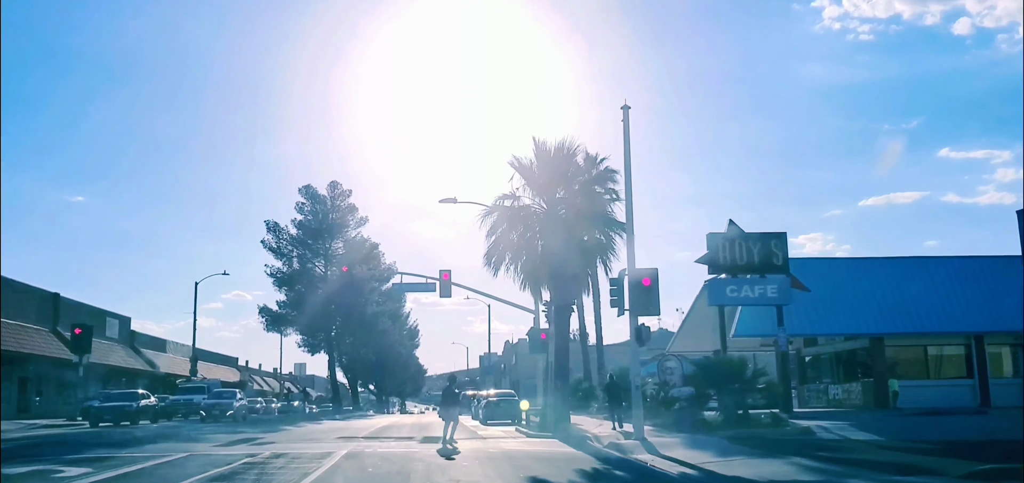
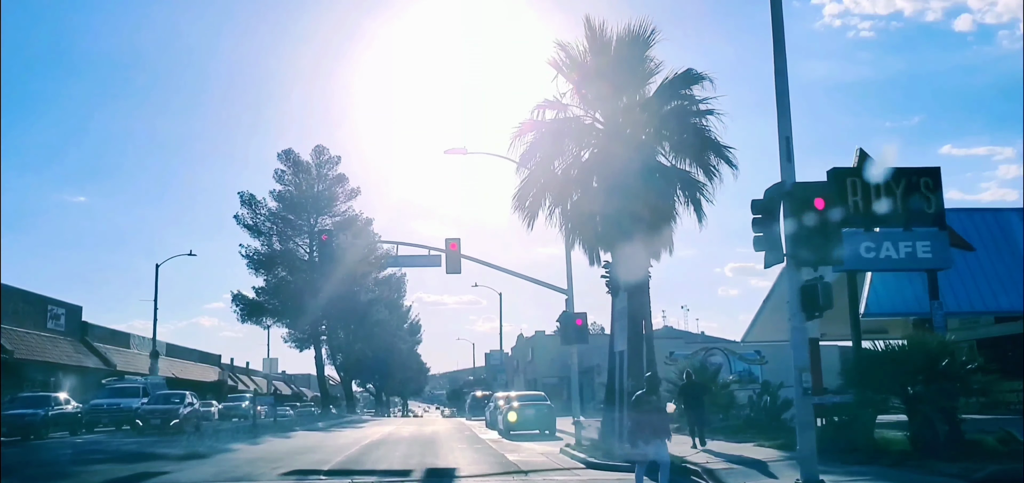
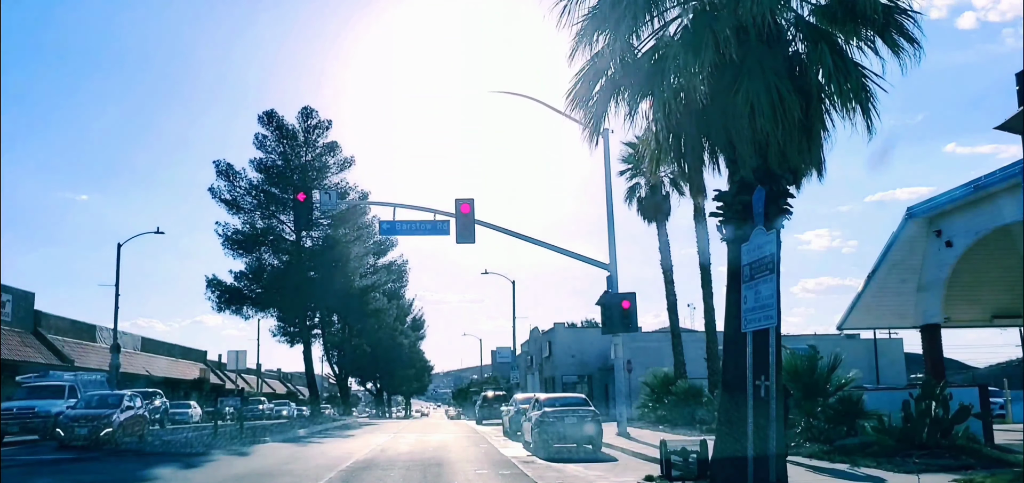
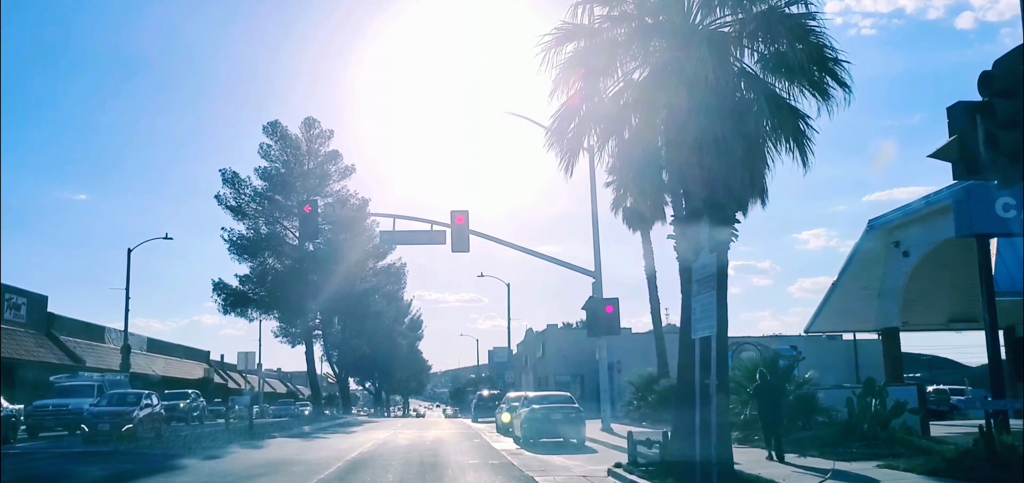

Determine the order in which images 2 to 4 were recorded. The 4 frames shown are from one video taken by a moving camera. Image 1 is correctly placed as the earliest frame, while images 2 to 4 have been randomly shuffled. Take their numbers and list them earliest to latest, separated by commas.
2, 4, 3
